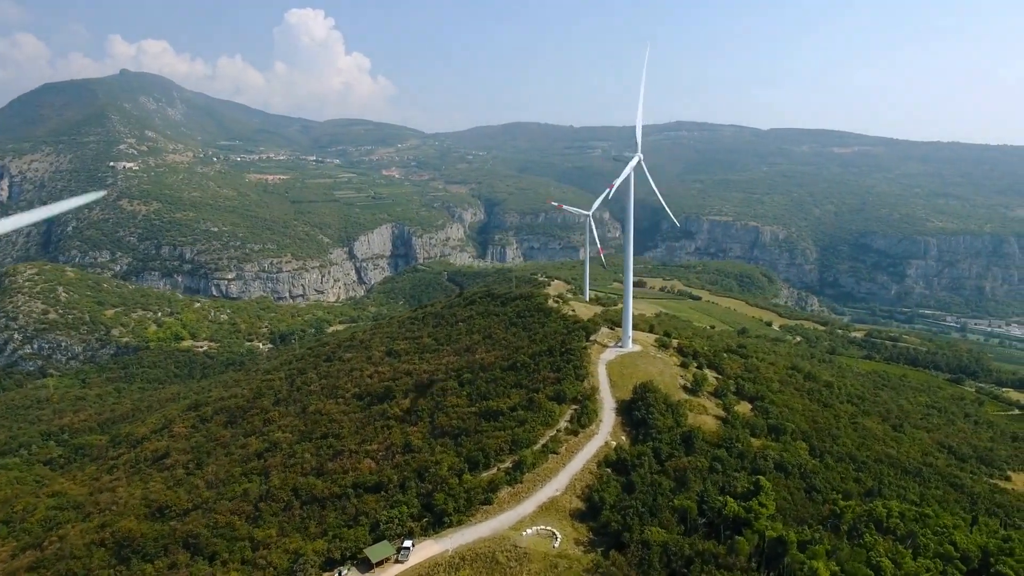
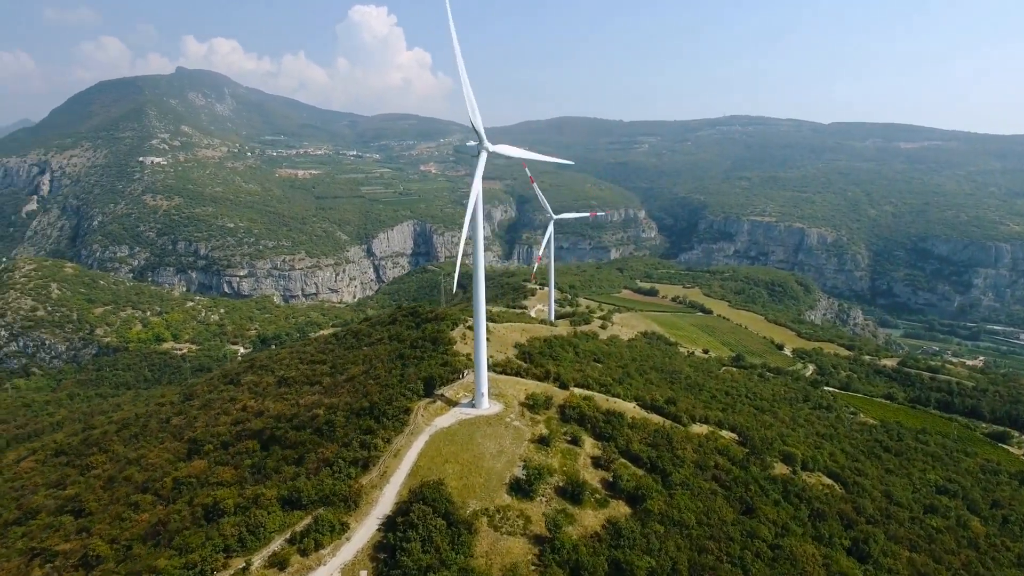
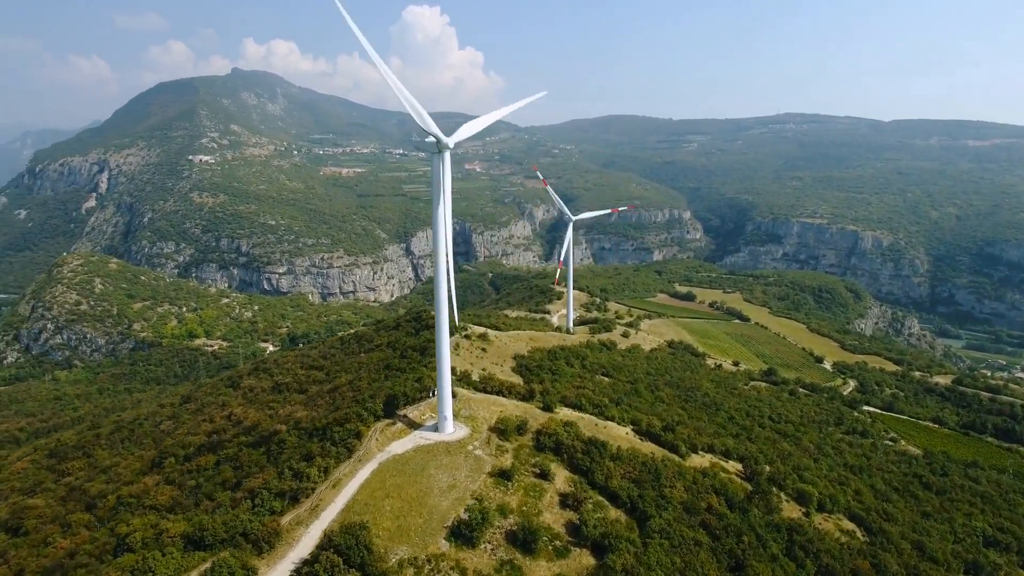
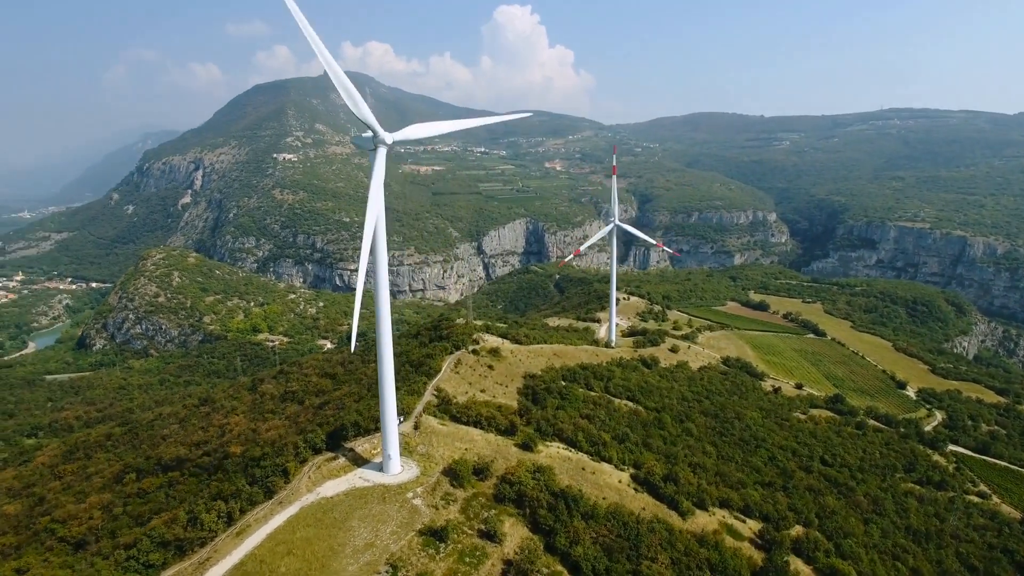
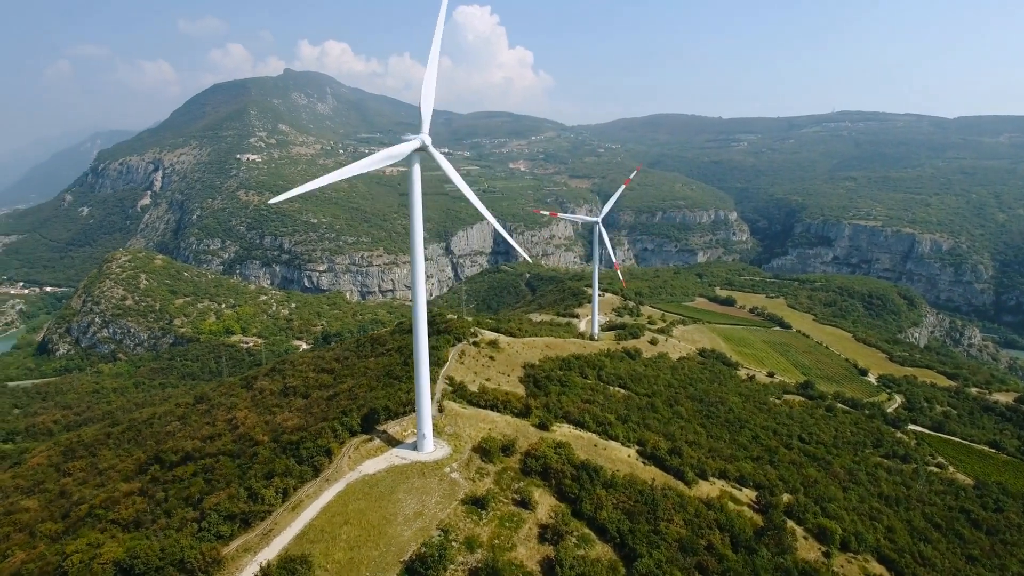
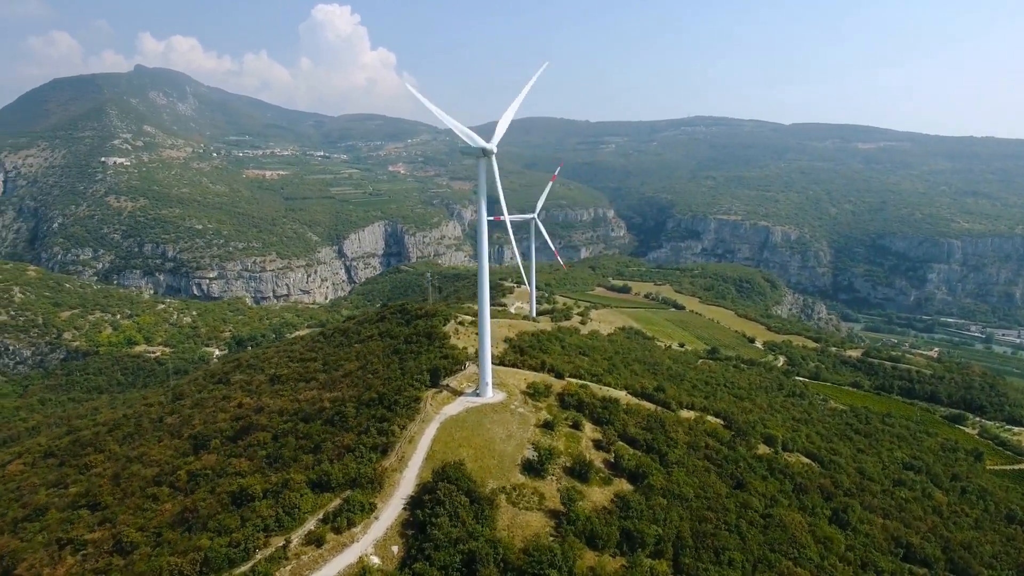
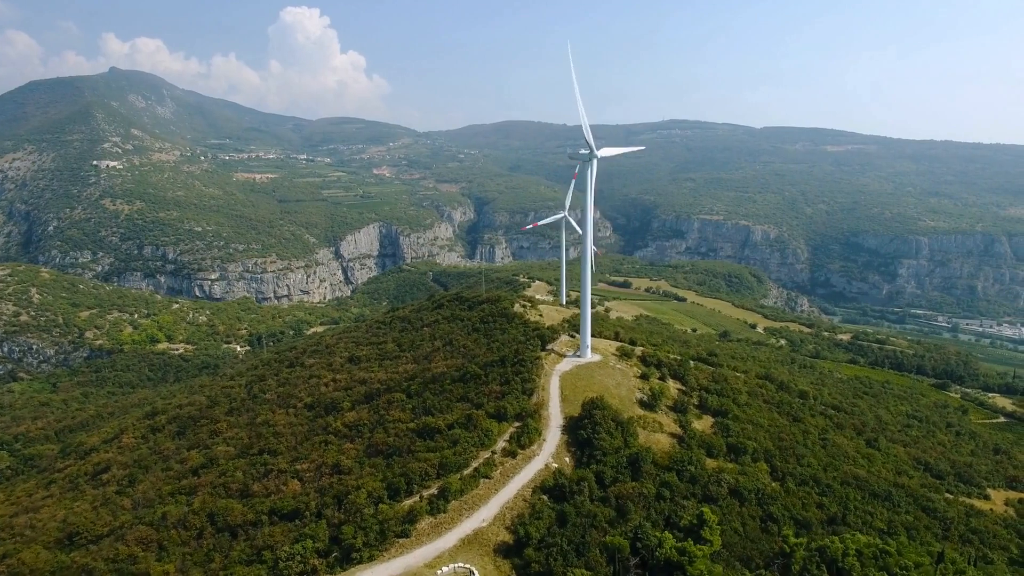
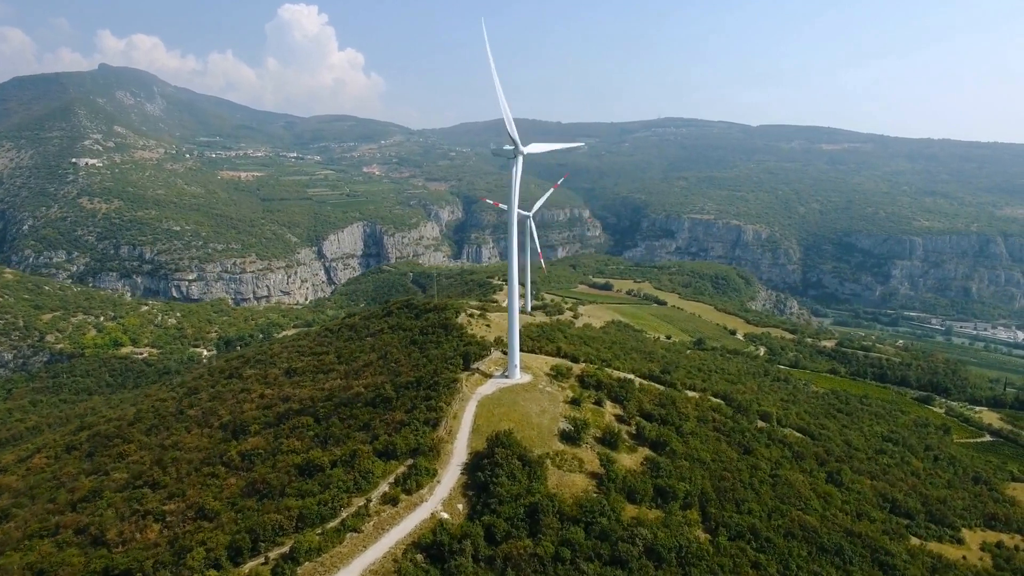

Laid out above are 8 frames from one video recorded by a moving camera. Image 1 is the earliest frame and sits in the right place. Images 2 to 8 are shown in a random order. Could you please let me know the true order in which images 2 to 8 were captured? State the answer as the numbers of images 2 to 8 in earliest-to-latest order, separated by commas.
7, 8, 6, 2, 3, 5, 4
